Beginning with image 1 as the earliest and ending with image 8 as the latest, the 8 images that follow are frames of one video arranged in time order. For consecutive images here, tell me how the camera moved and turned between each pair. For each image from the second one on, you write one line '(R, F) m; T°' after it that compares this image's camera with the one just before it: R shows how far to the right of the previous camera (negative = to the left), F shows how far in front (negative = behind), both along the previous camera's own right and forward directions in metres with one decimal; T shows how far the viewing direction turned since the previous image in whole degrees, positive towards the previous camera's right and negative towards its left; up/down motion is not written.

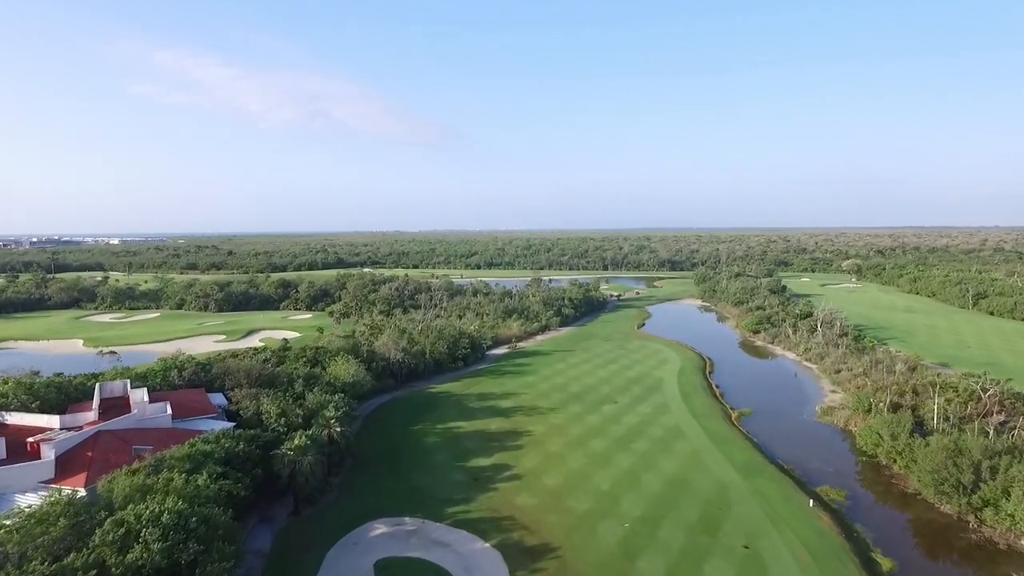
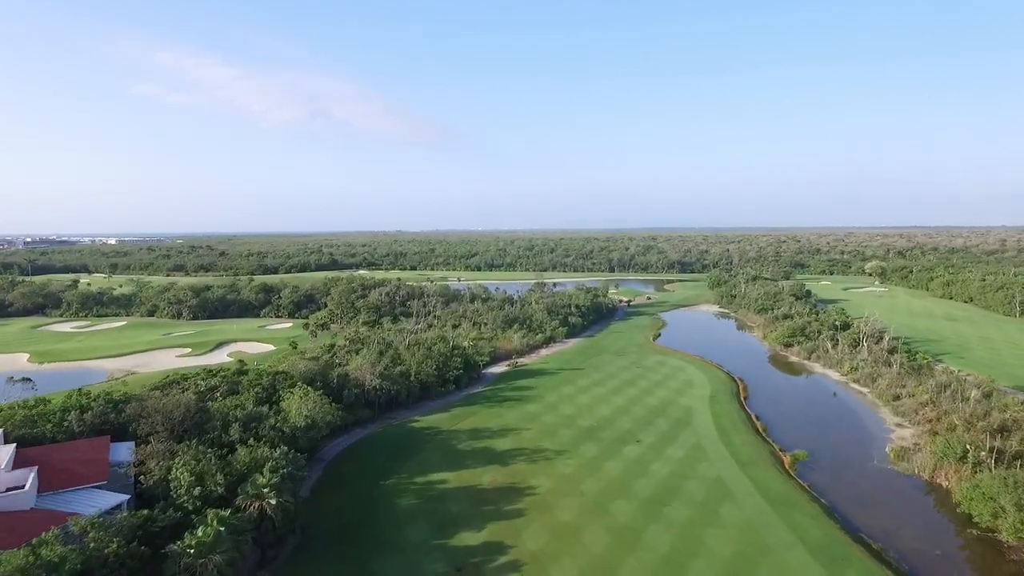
(+0.1, +7.0) m; 0°
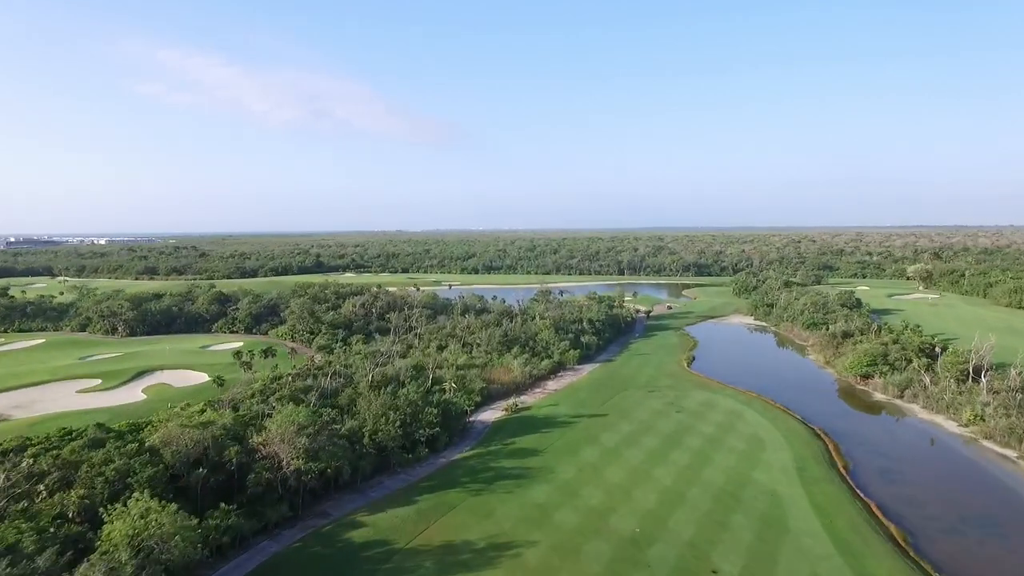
(+0.2, +12.2) m; 0°
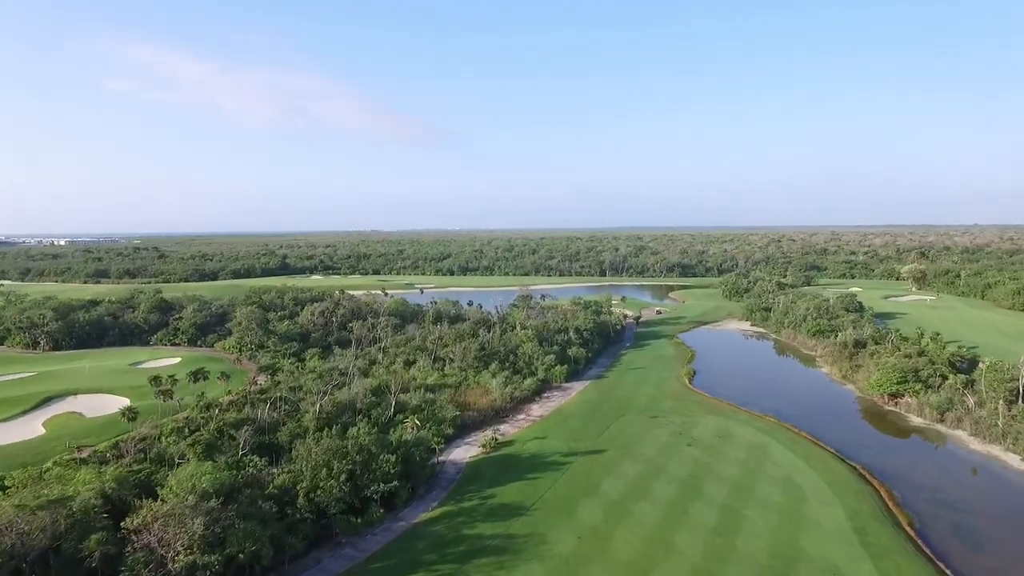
(-0.1, +6.2) m; +2°
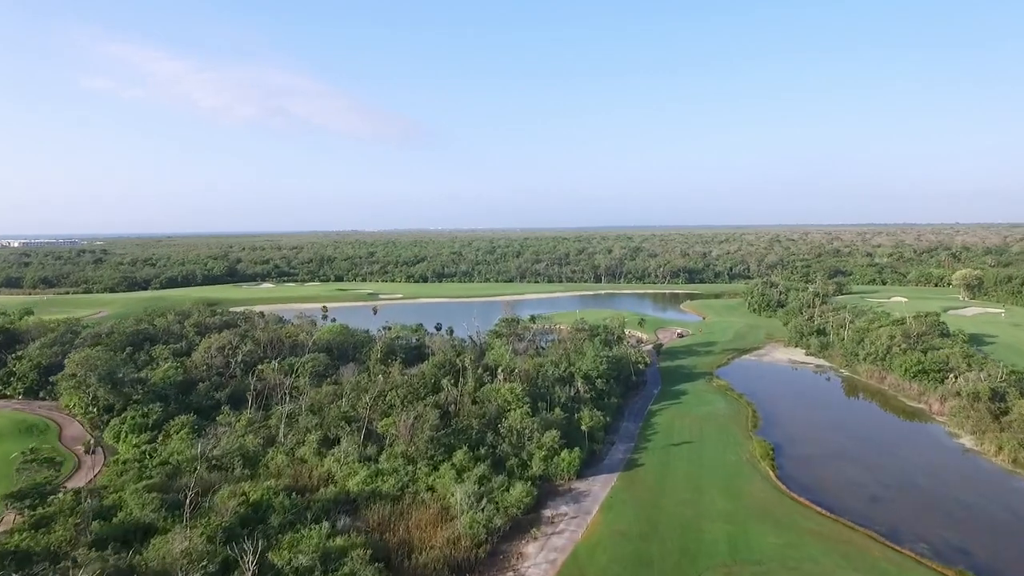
(+0.2, +16.5) m; +2°
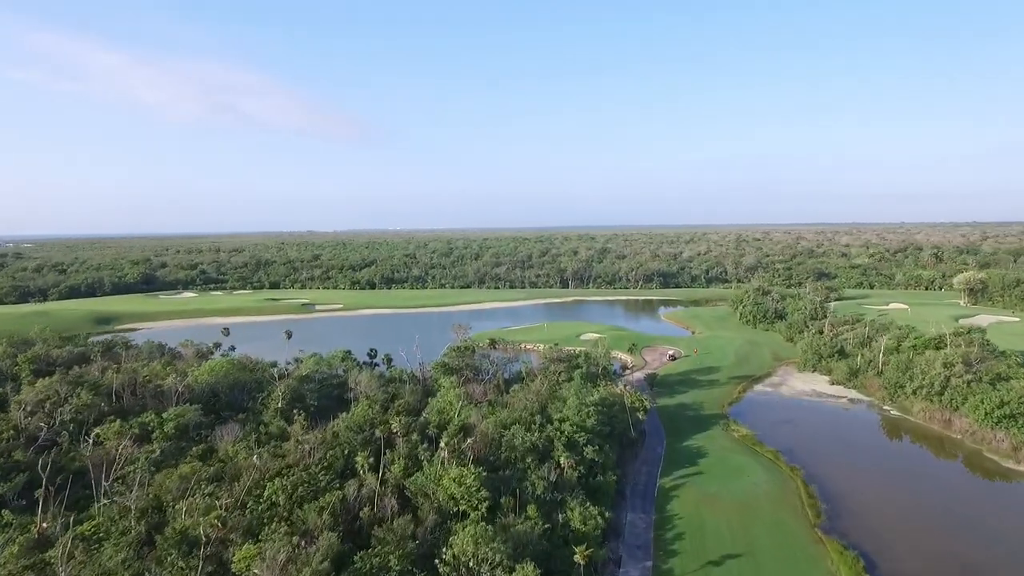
(+0.4, +11.2) m; +4°
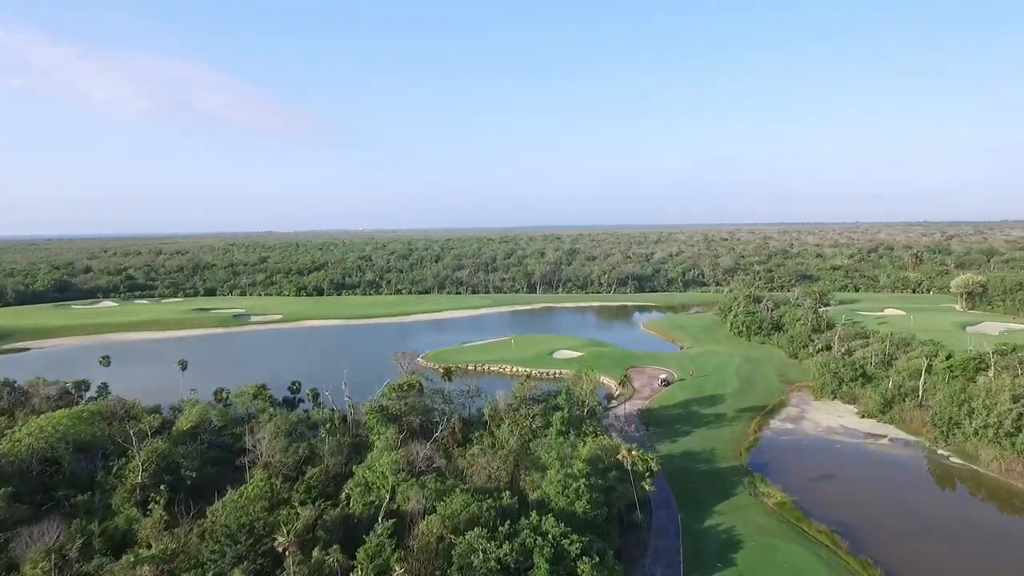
(+0.3, +8.4) m; +3°
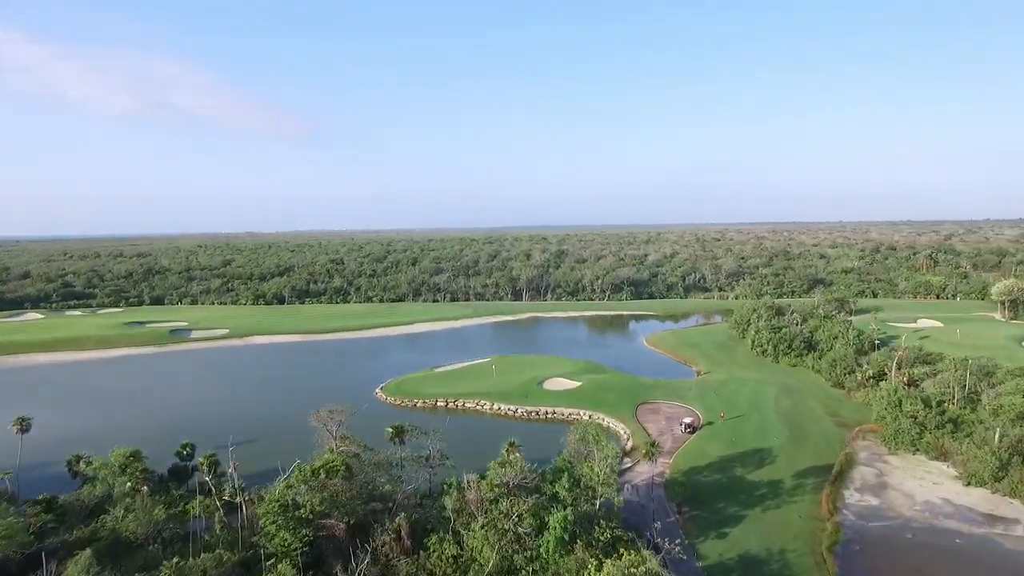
(+0.3, +9.4) m; +1°
